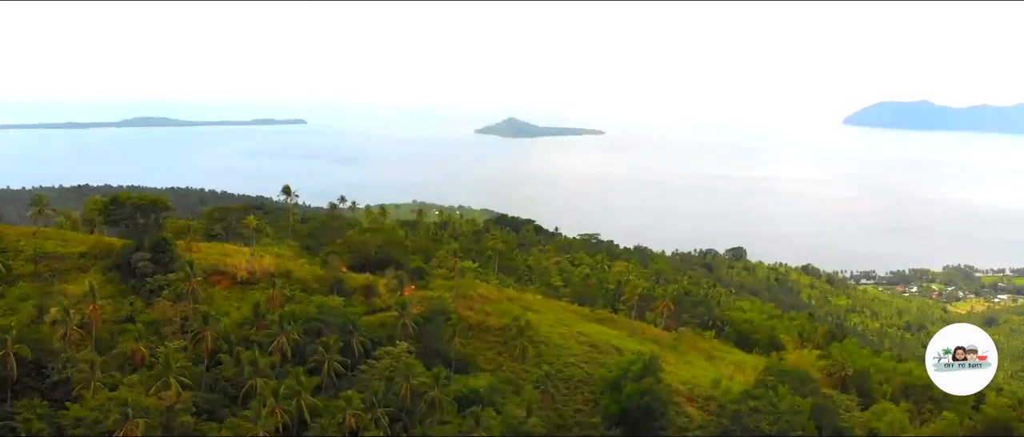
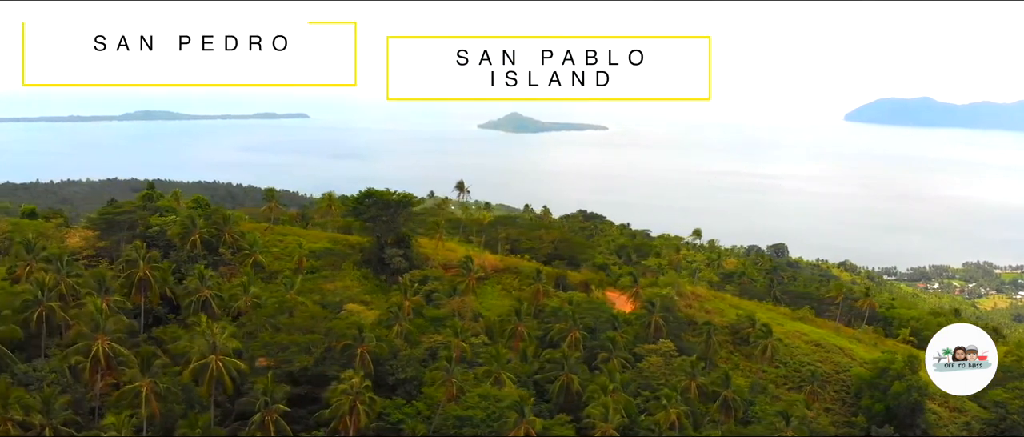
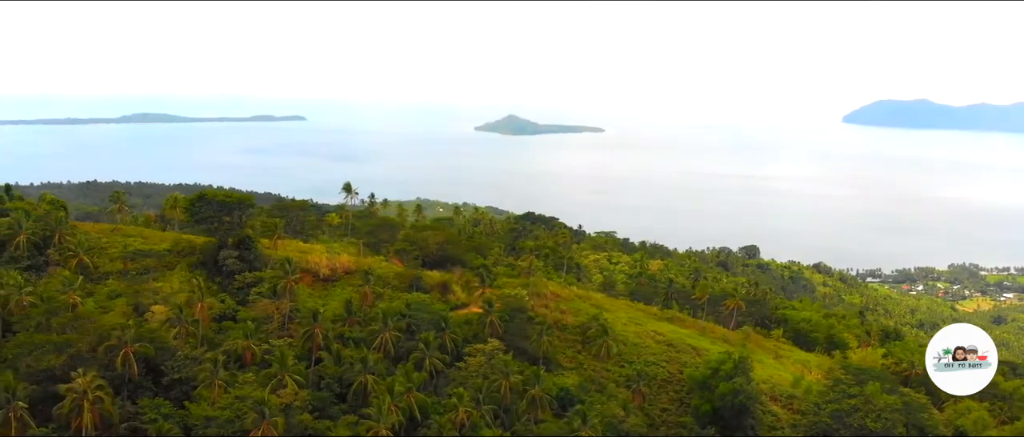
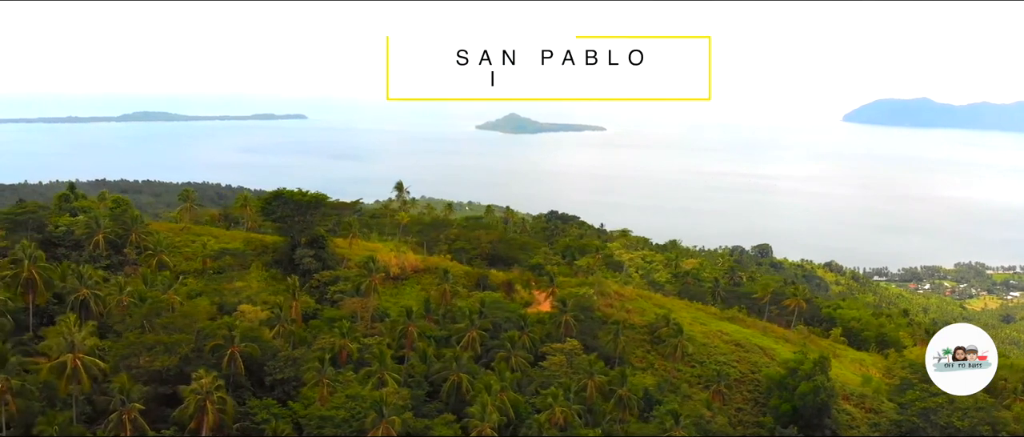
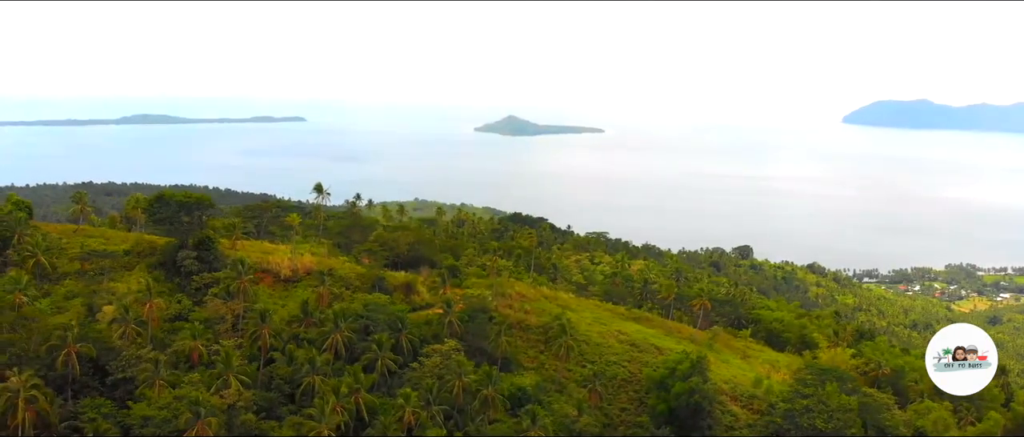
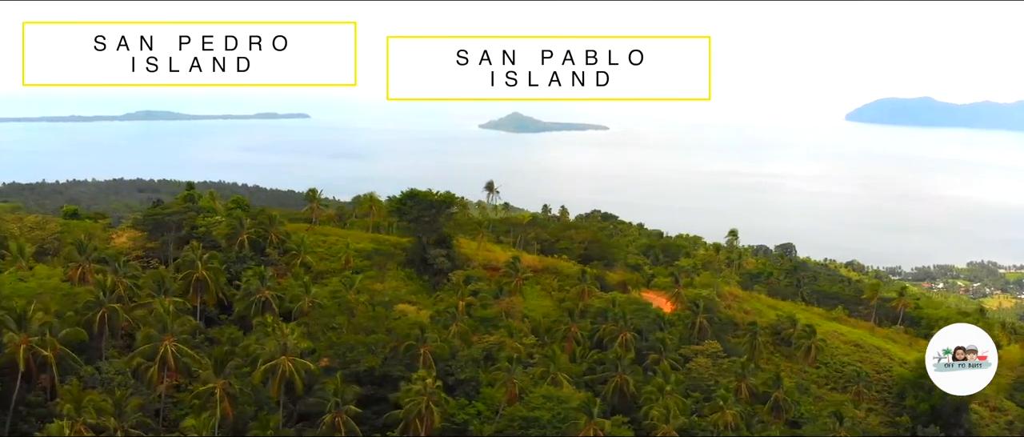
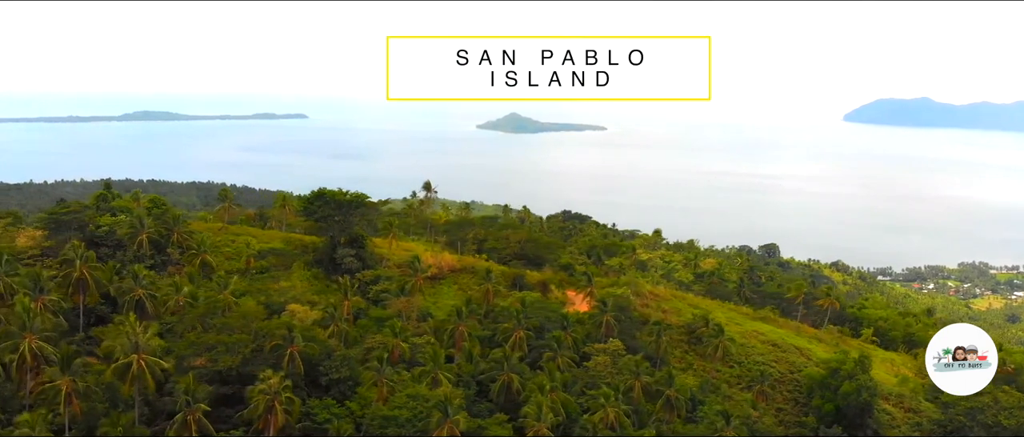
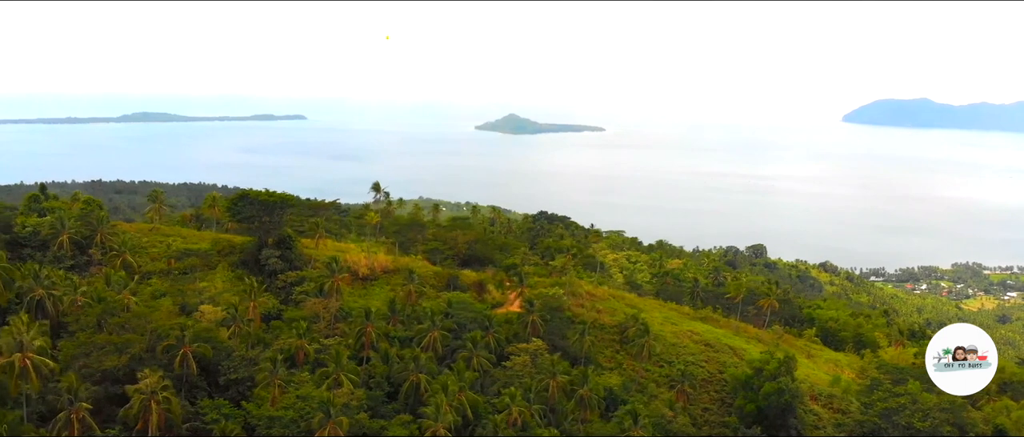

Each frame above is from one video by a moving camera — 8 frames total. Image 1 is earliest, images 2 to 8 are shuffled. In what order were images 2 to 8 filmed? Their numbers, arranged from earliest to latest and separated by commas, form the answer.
5, 3, 8, 4, 7, 2, 6
